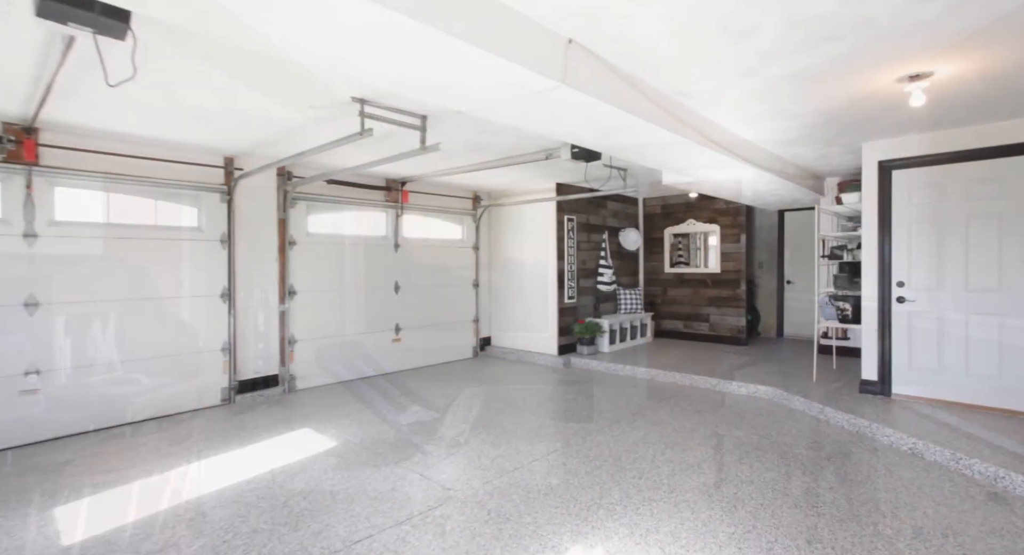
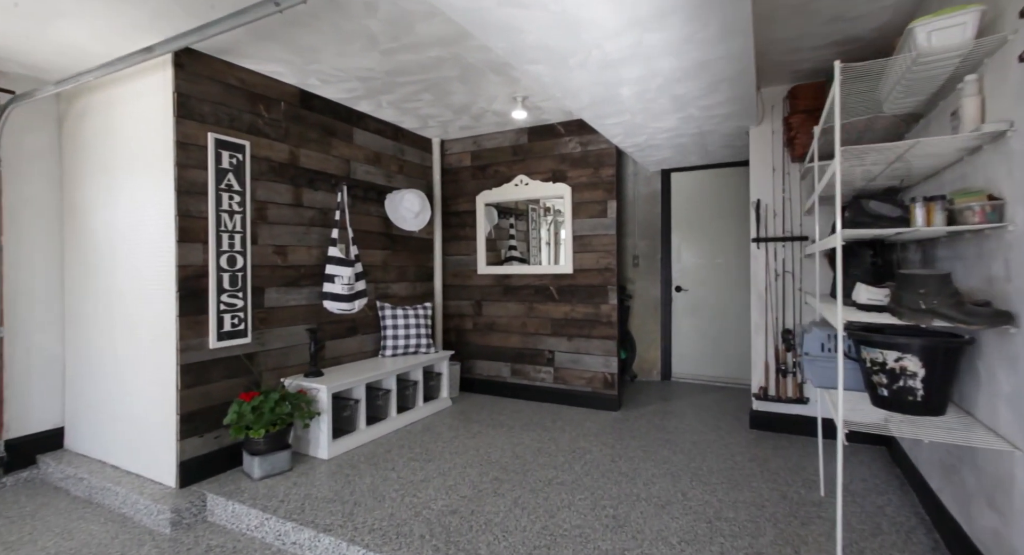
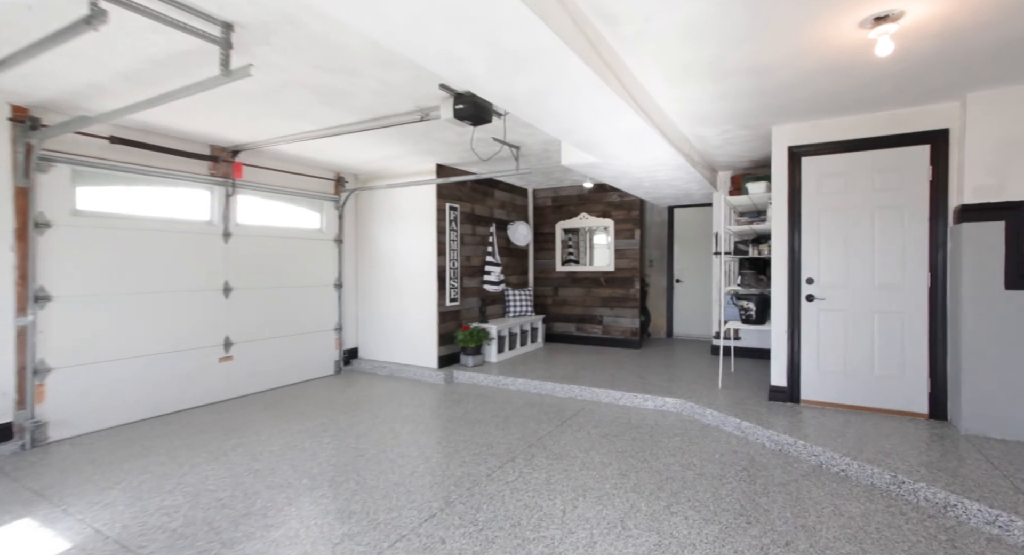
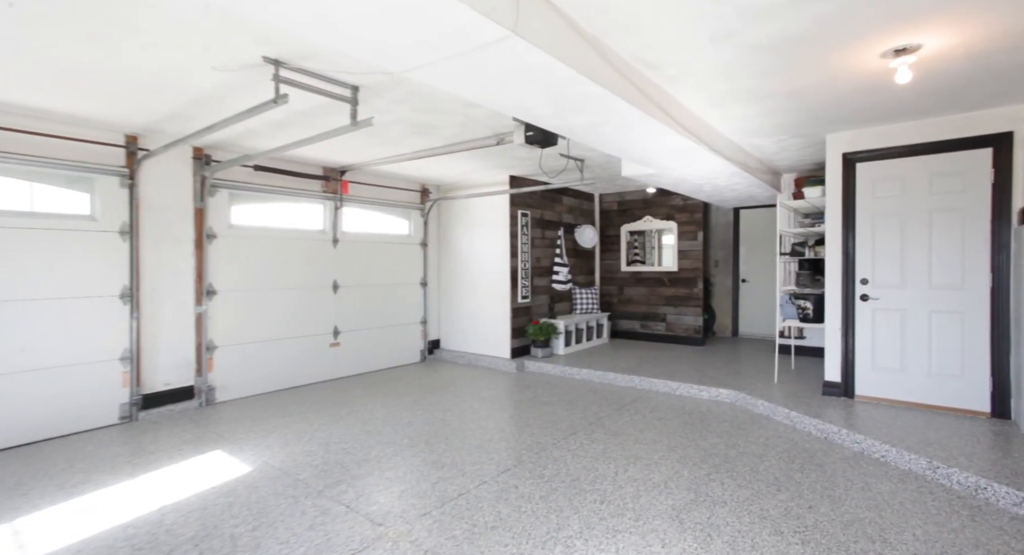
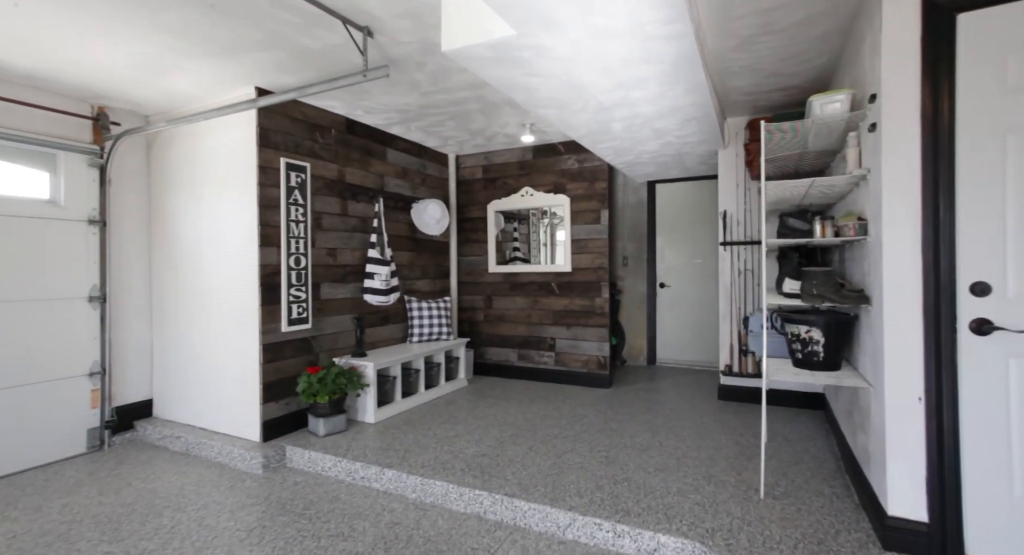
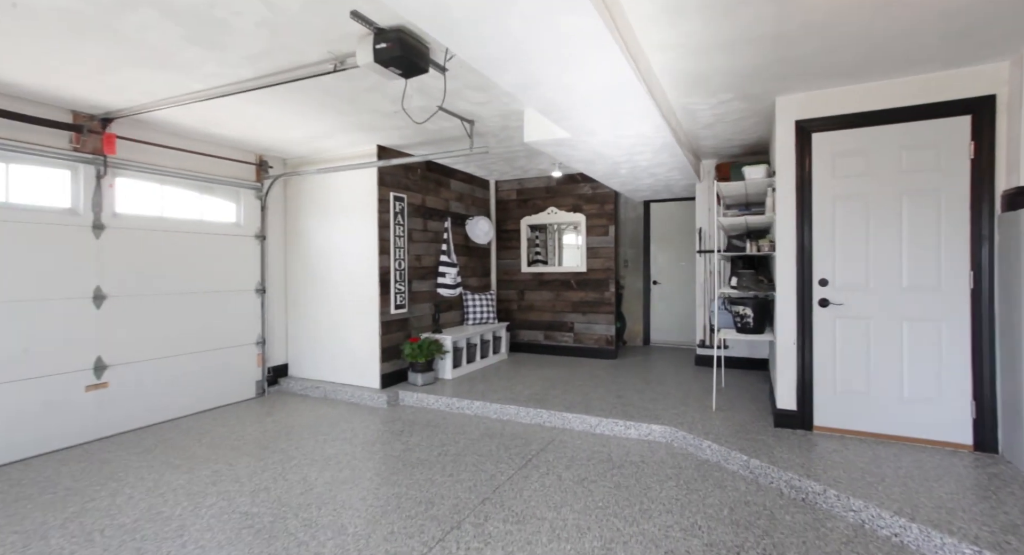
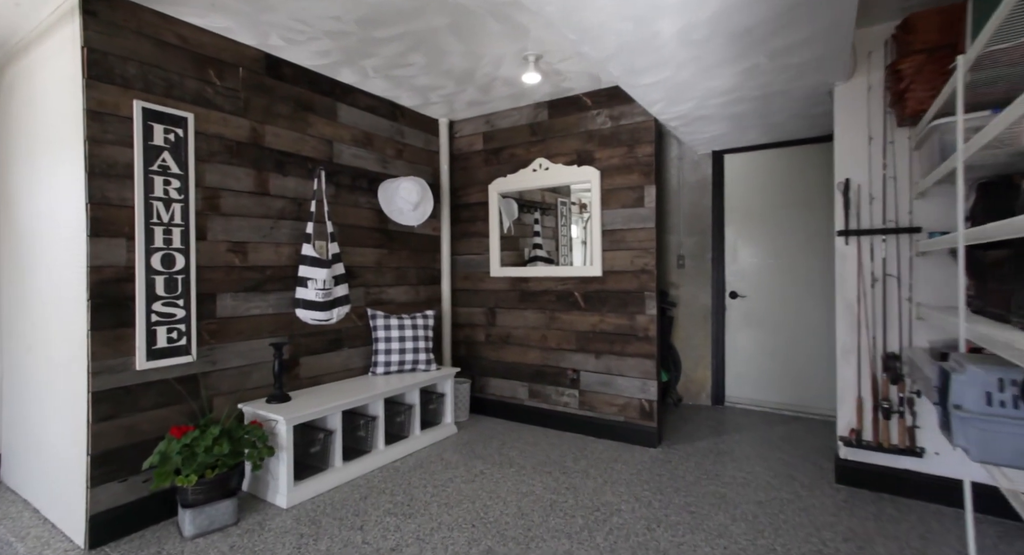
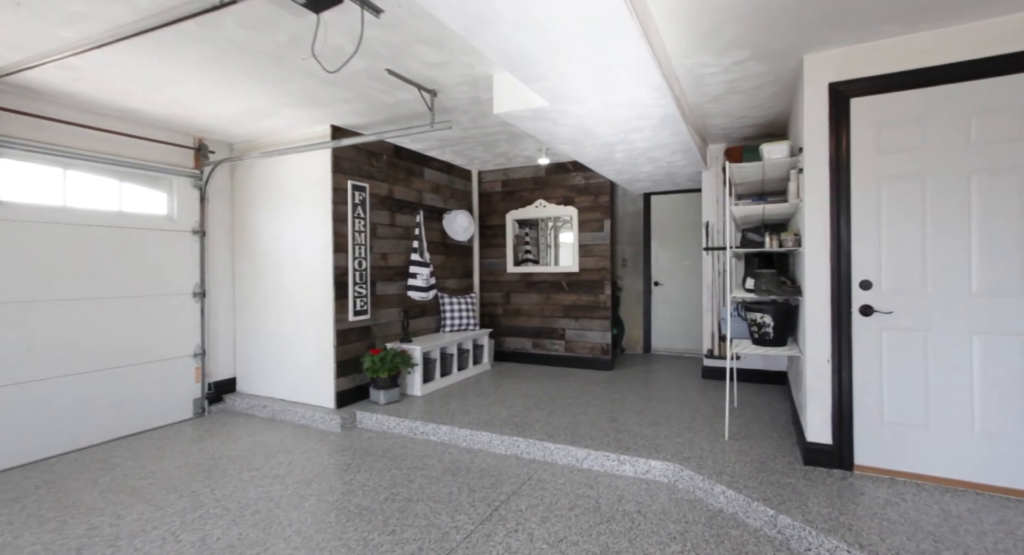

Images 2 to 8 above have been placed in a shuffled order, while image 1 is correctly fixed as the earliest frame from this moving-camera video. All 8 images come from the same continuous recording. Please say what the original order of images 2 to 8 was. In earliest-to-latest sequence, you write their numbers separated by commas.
4, 3, 6, 8, 5, 2, 7
